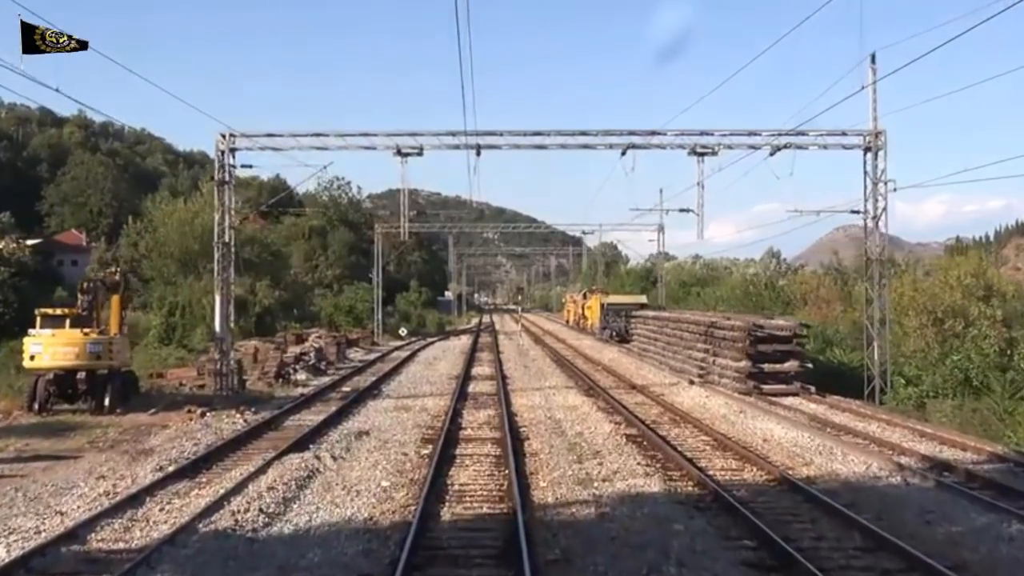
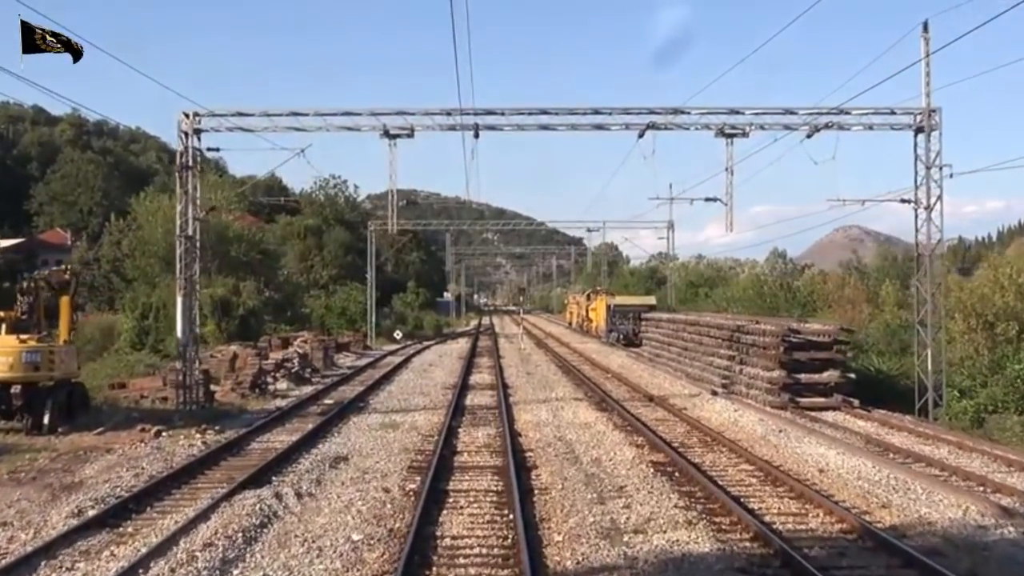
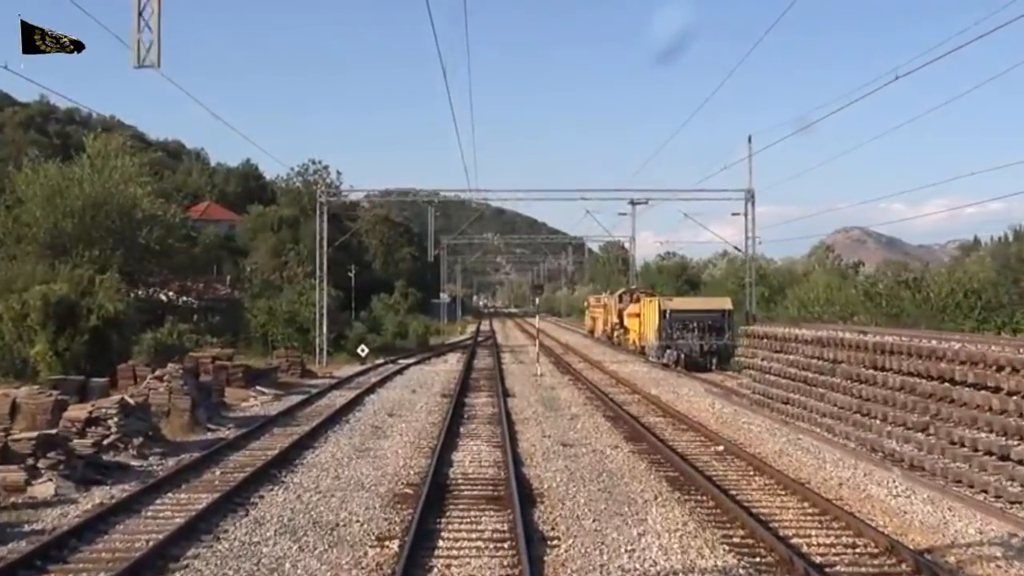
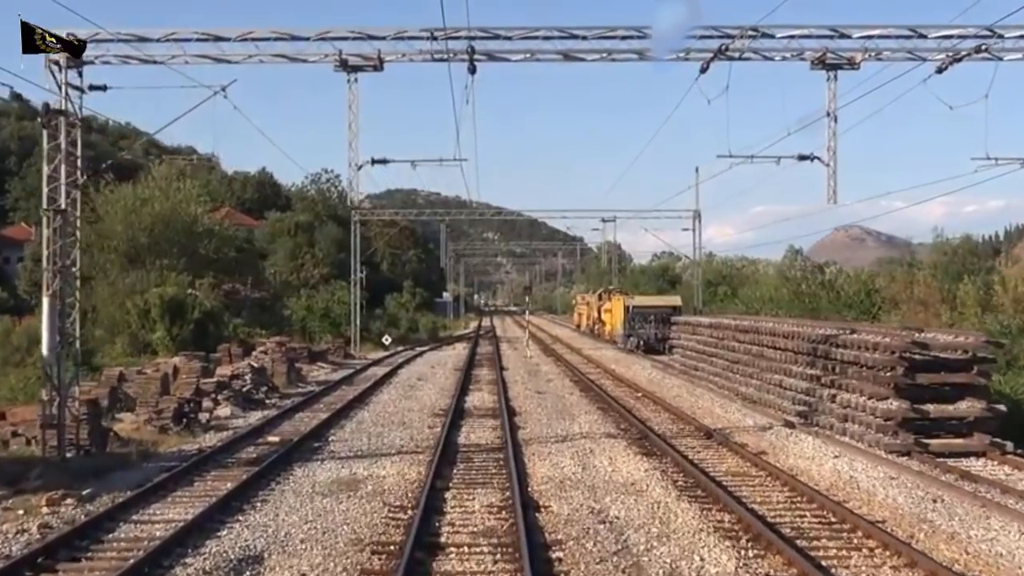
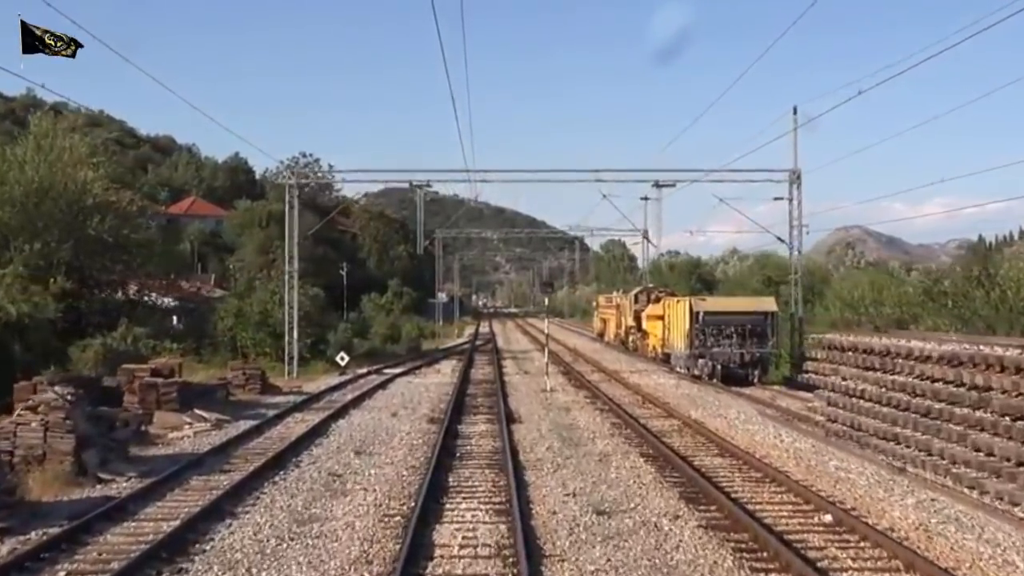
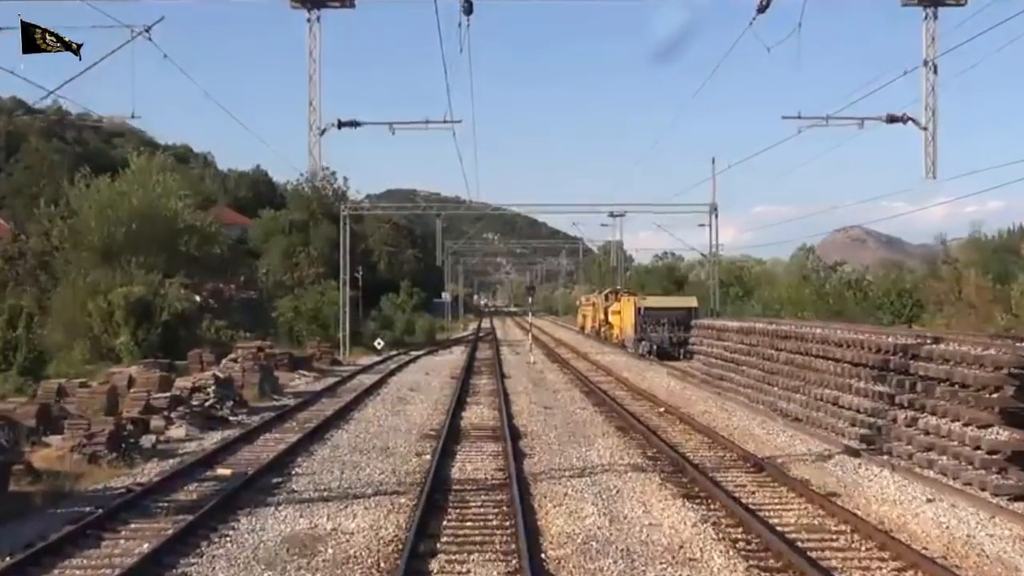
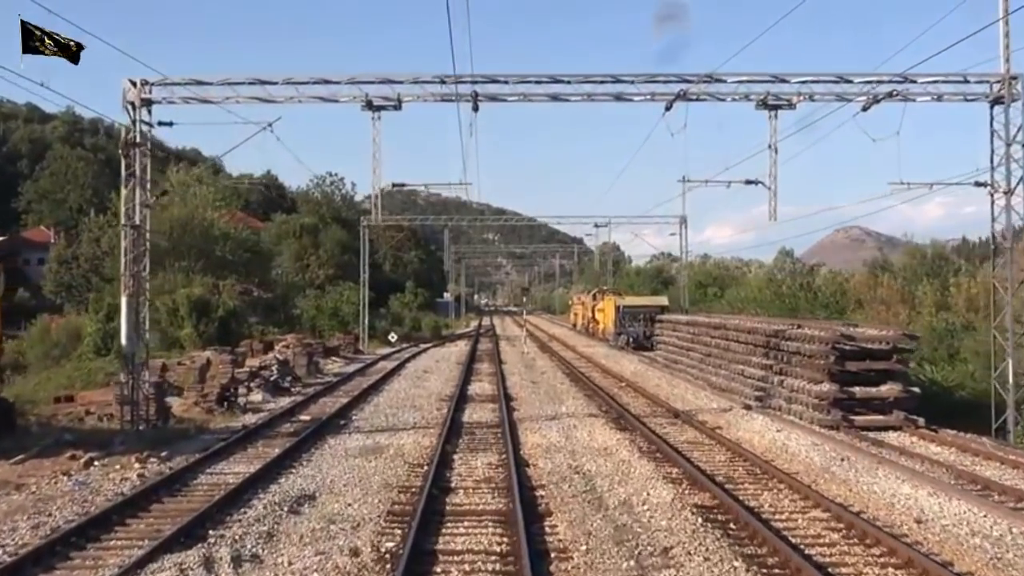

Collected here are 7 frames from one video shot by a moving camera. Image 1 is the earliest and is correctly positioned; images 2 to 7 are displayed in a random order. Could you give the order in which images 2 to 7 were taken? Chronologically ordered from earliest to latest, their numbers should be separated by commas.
2, 7, 4, 6, 3, 5
